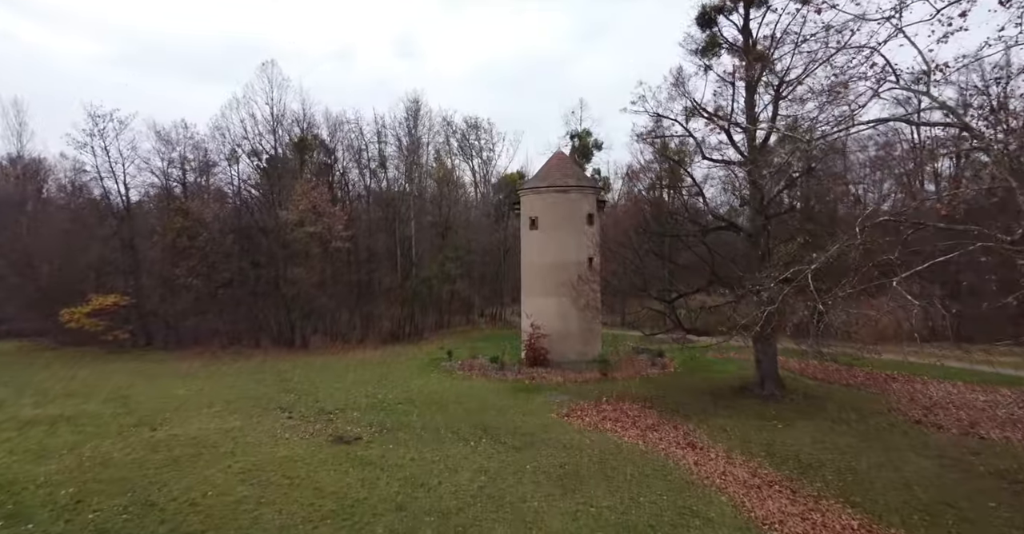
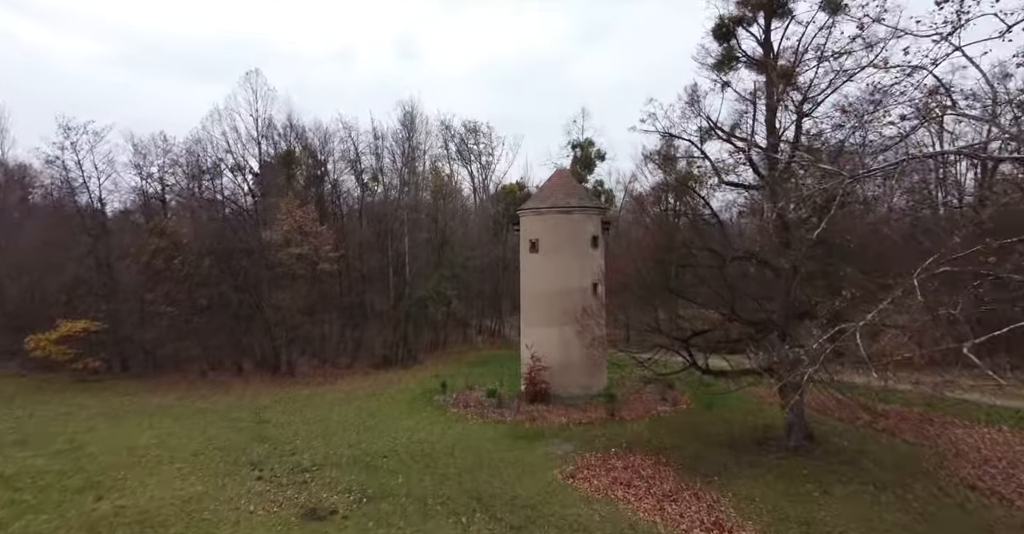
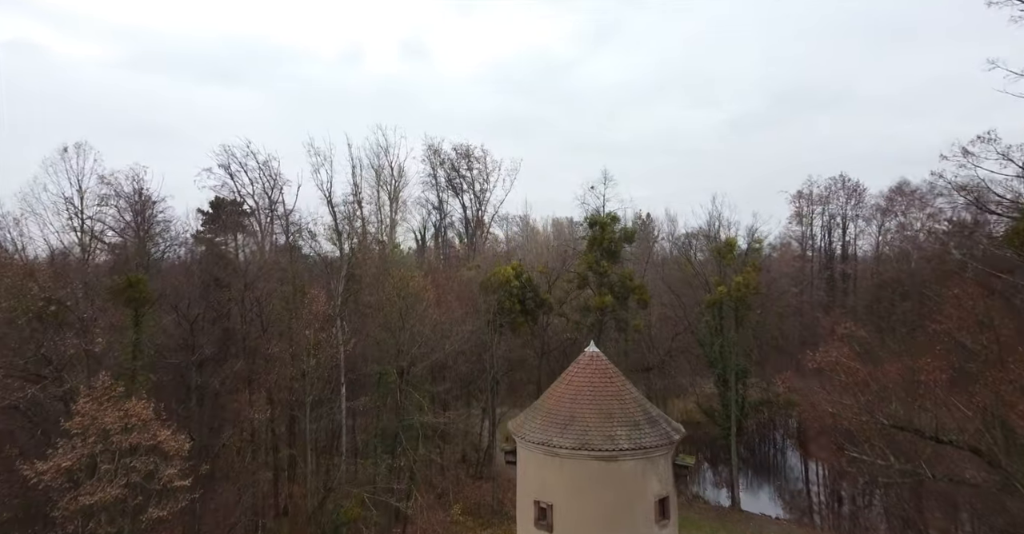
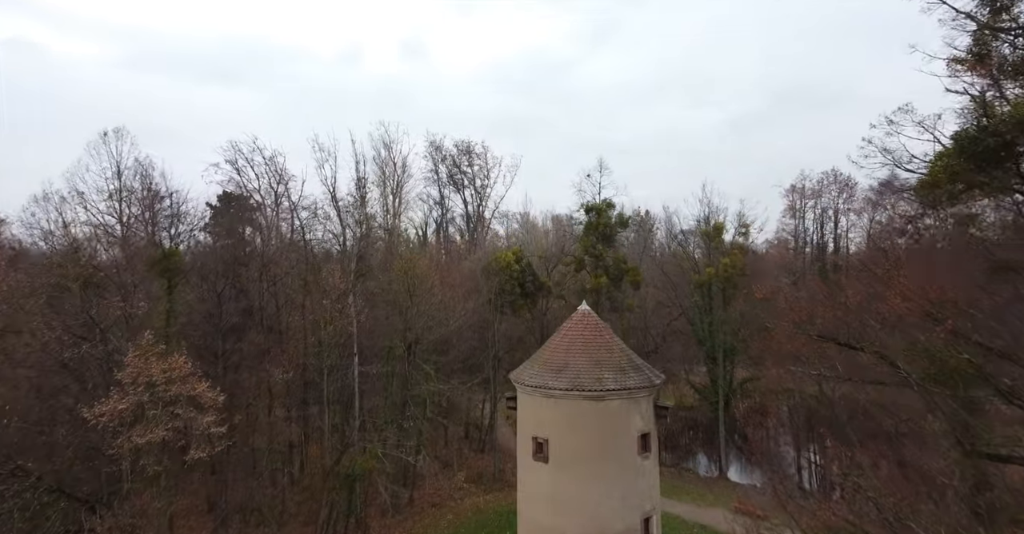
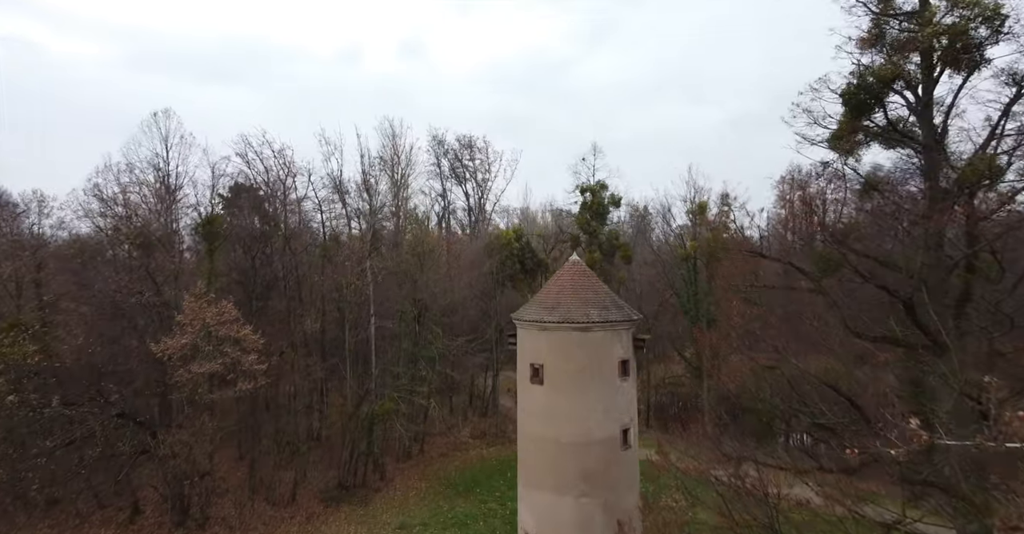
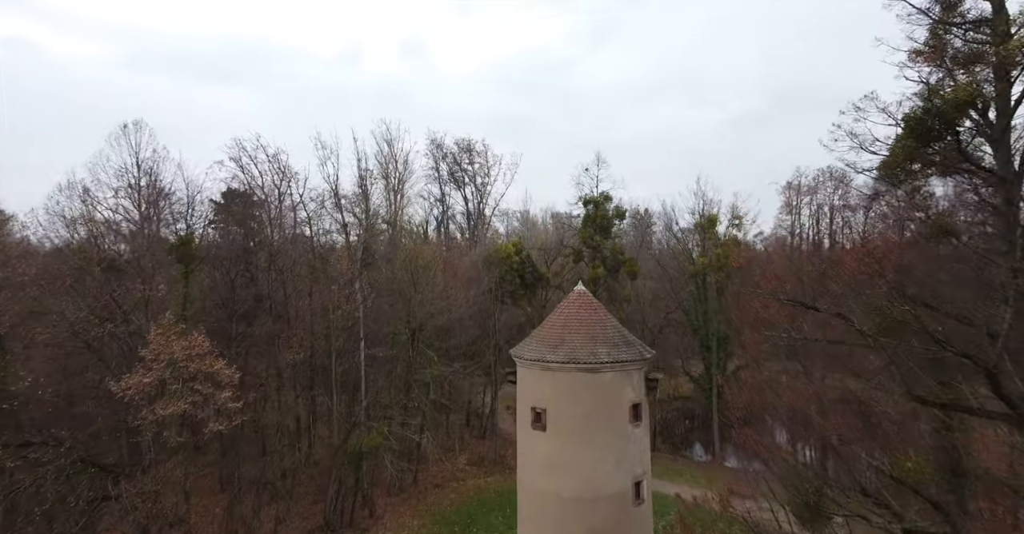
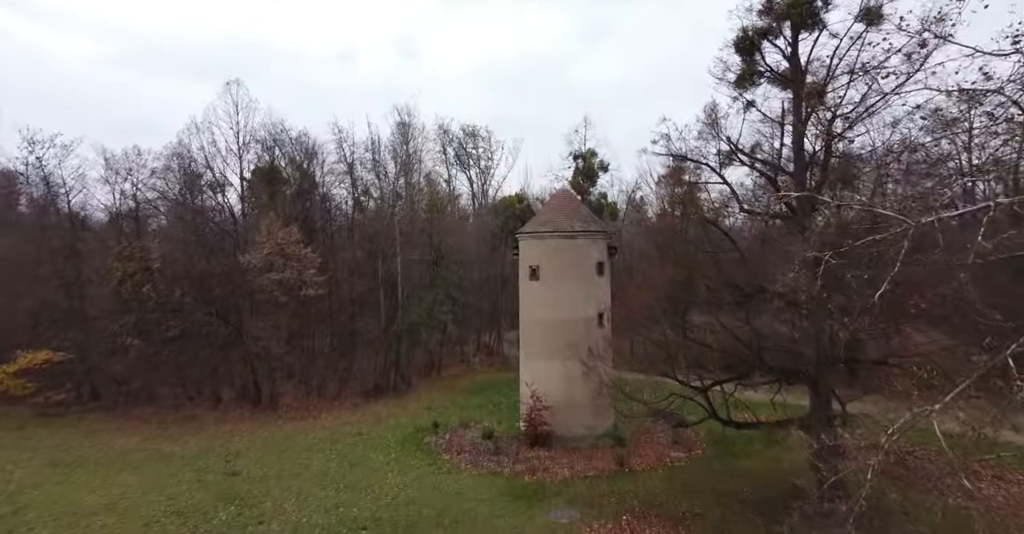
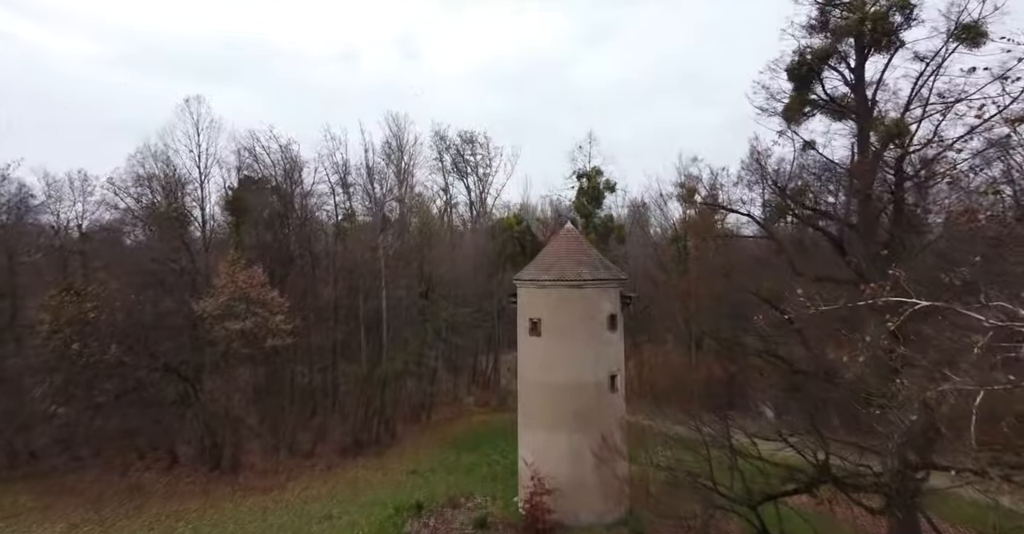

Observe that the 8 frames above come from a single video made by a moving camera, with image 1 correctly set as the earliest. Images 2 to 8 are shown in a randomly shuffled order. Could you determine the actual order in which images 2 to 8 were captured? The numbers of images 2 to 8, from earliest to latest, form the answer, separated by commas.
2, 7, 8, 5, 6, 4, 3
